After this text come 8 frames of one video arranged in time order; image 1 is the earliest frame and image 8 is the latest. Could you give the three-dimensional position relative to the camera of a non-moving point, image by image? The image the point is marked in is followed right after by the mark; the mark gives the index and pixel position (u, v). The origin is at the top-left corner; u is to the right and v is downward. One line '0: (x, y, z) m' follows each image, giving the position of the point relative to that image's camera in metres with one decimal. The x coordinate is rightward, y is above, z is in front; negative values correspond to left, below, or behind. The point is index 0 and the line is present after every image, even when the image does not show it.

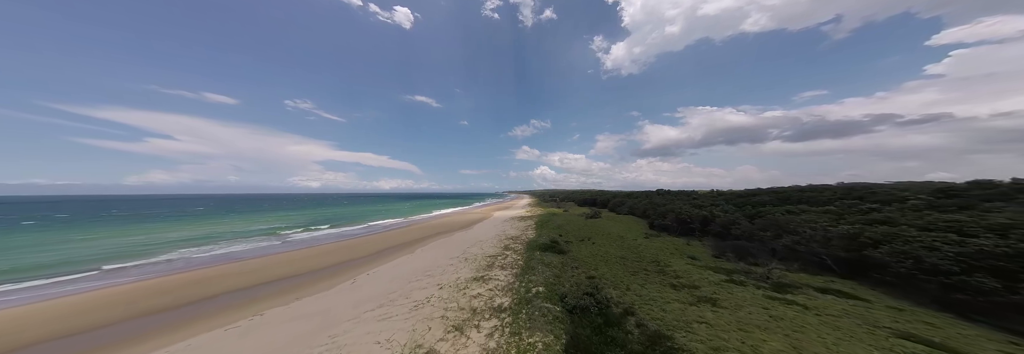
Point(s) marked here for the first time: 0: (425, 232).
0: (-8.6, -5.3, +18.9) m
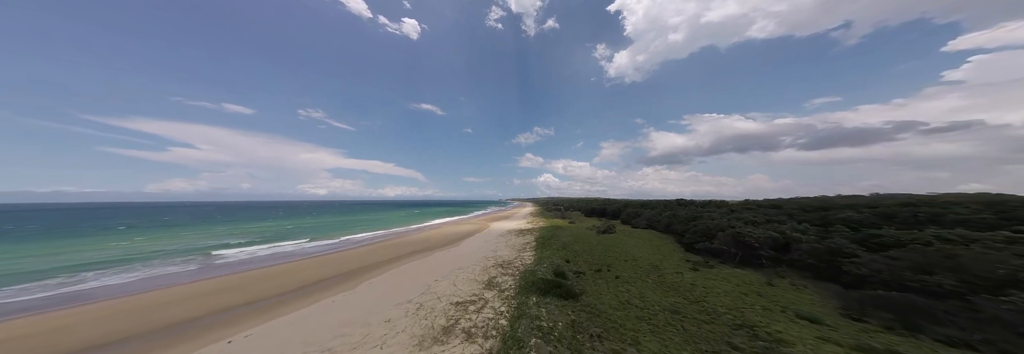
0: (-9.1, -5.6, +15.4) m
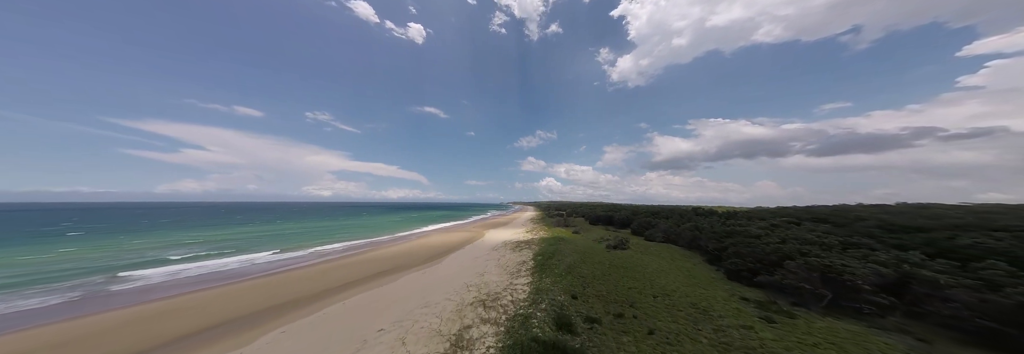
0: (-9.5, -5.8, +12.8) m
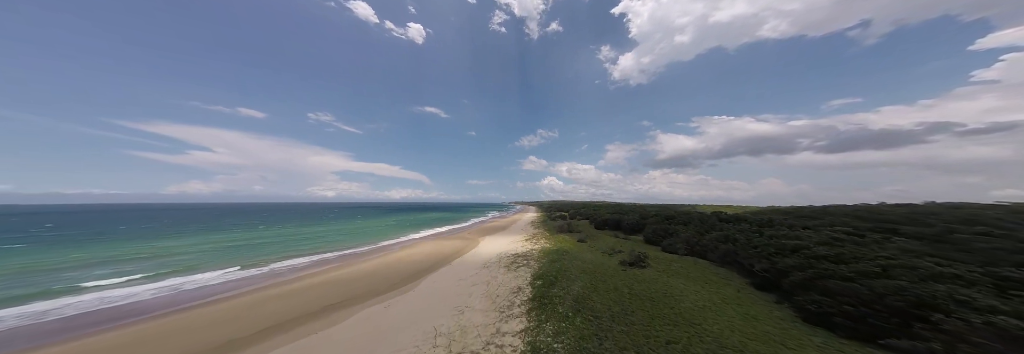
0: (-9.9, -6.0, +10.3) m
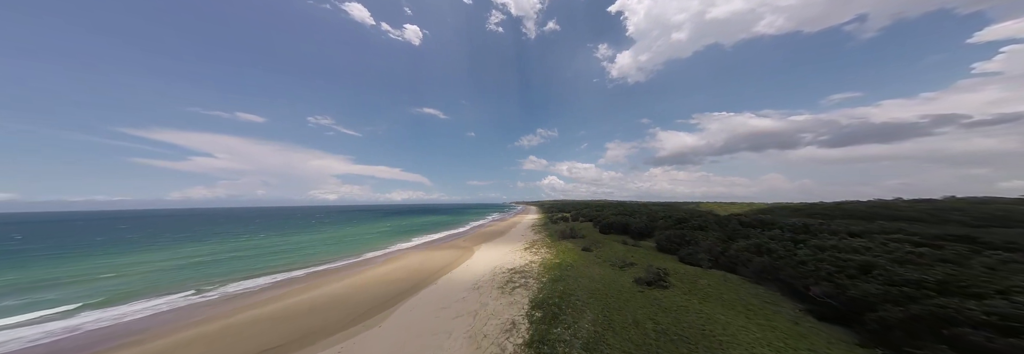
0: (-10.2, -6.3, +8.3) m
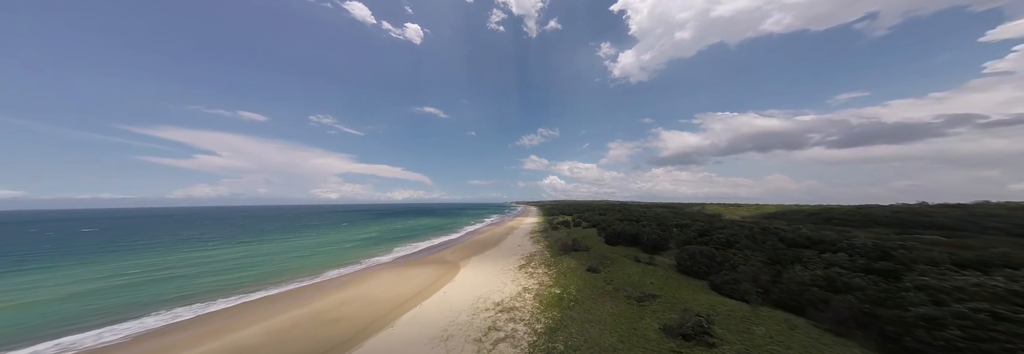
0: (-10.9, -6.7, +5.4) m
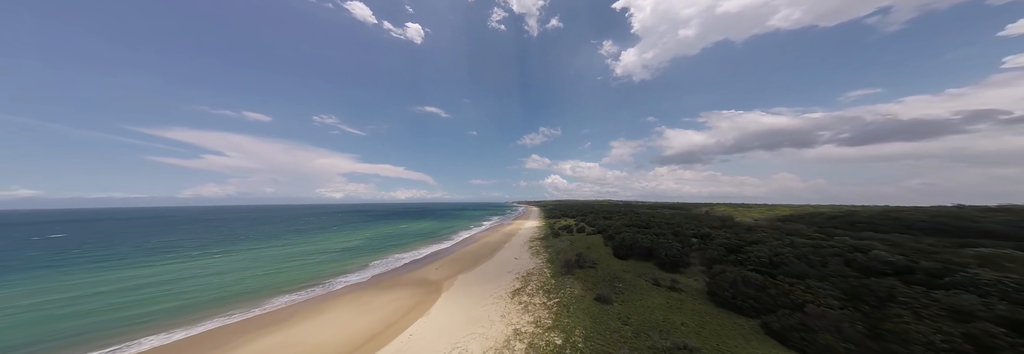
0: (-11.6, -7.1, +2.7) m
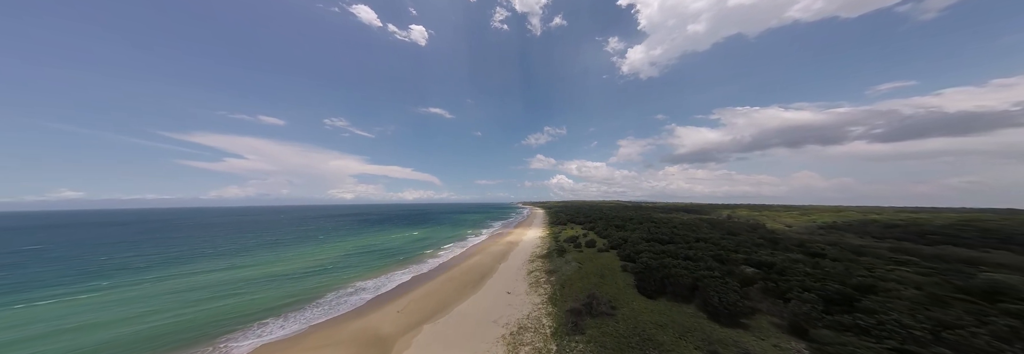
0: (-13.0, -7.9, -1.8) m
